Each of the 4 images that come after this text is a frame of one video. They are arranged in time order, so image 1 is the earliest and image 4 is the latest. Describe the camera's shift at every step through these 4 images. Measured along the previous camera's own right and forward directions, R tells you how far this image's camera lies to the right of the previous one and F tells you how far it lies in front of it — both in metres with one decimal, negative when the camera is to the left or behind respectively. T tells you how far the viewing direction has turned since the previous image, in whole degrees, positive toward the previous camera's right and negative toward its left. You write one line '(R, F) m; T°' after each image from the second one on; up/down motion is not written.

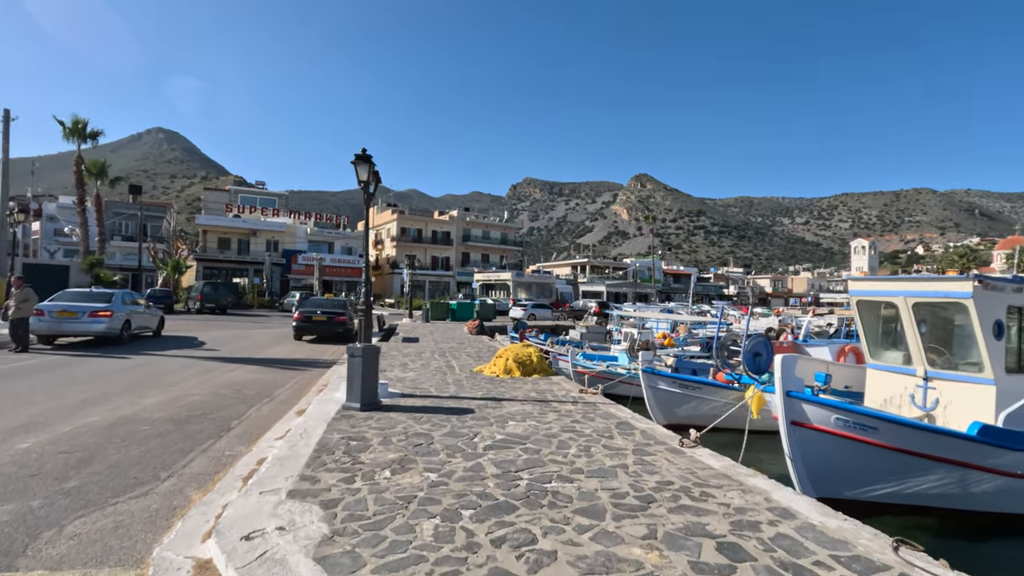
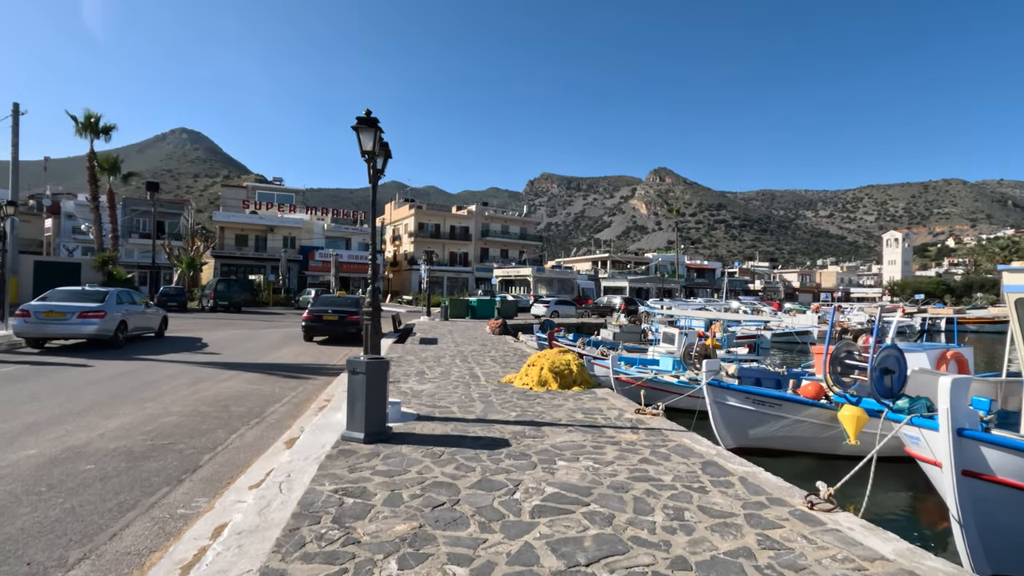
(-0.3, +1.8) m; -2°
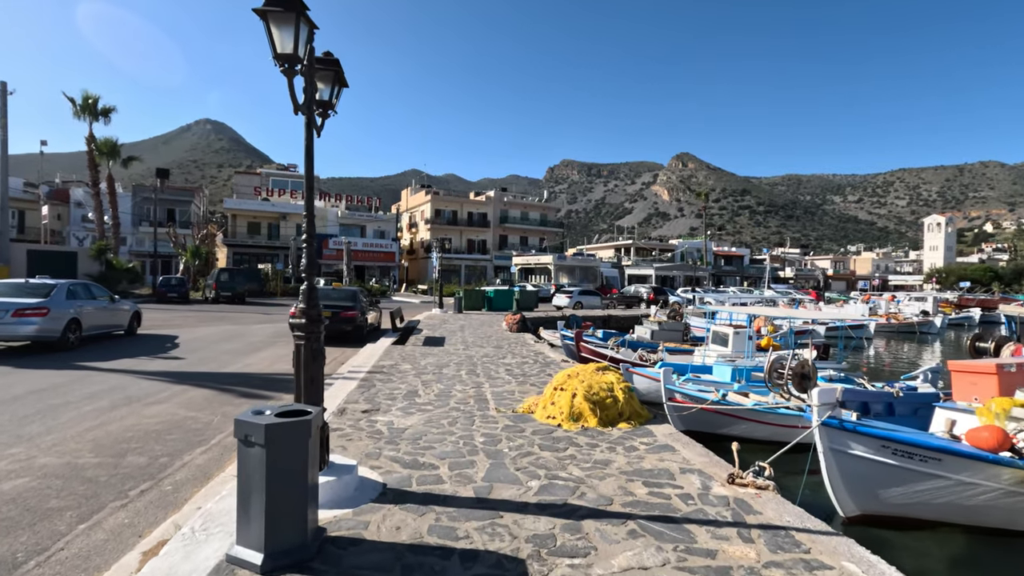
(0.0, +2.9) m; -2°
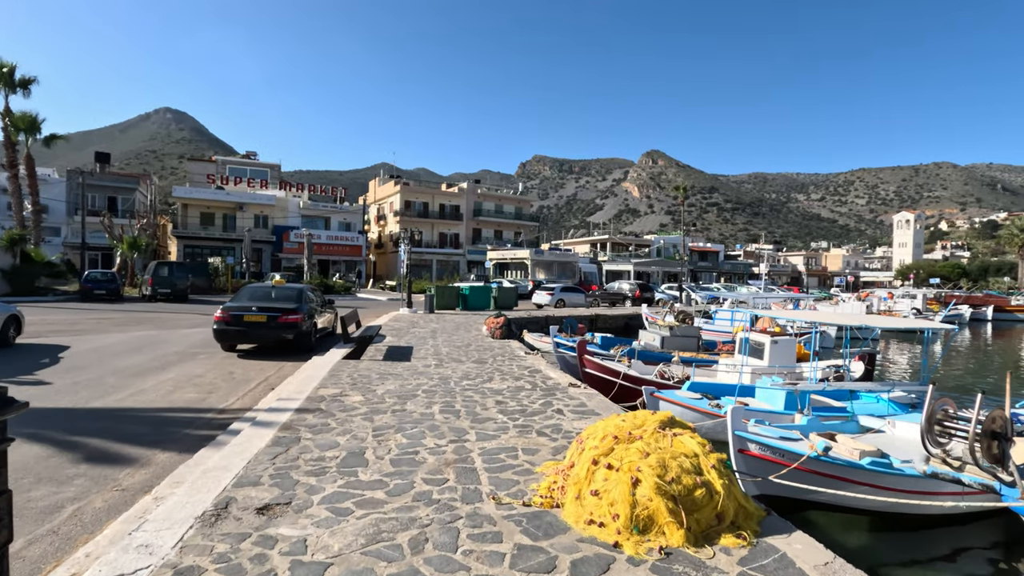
(-0.3, +3.2) m; +3°
